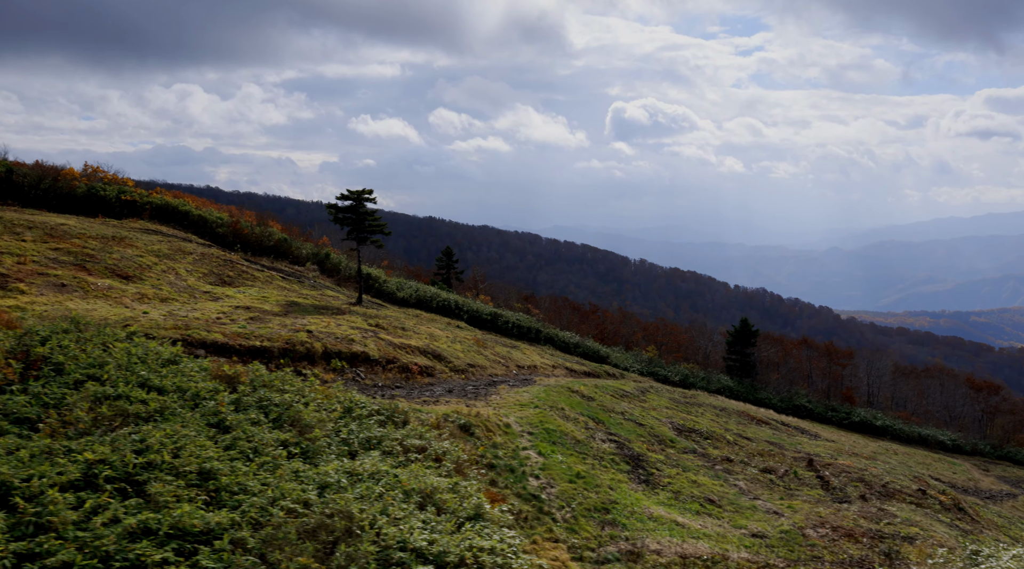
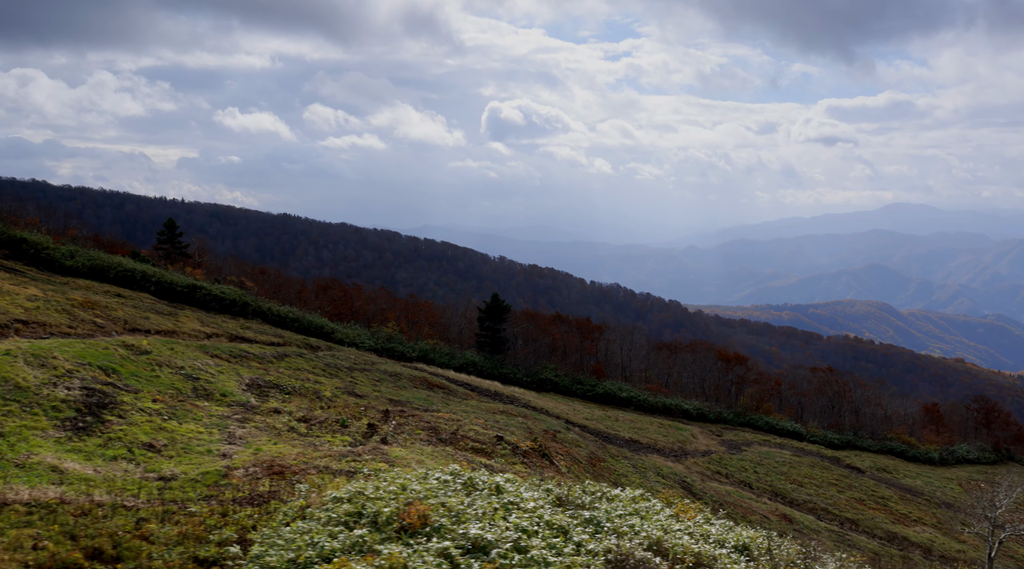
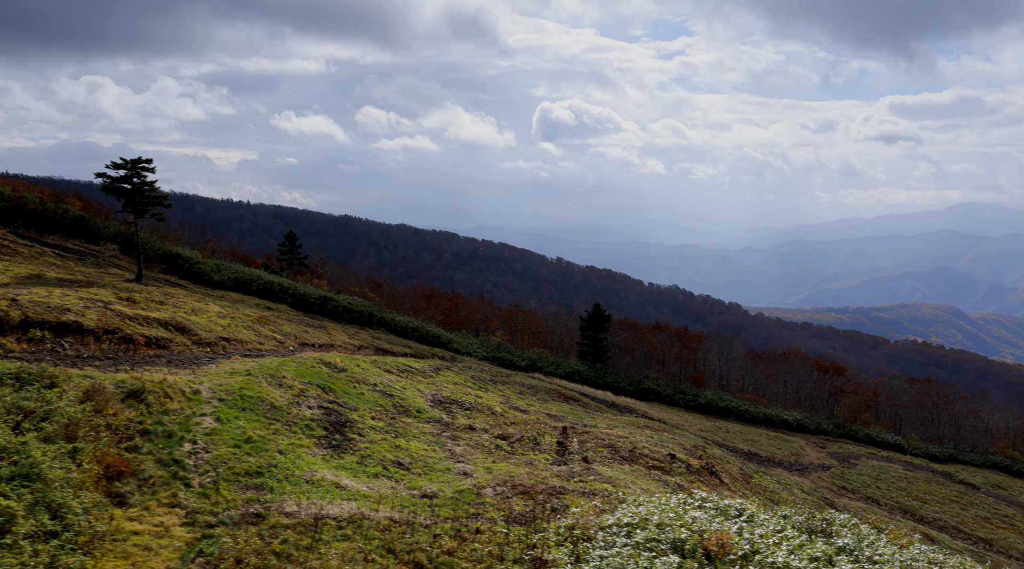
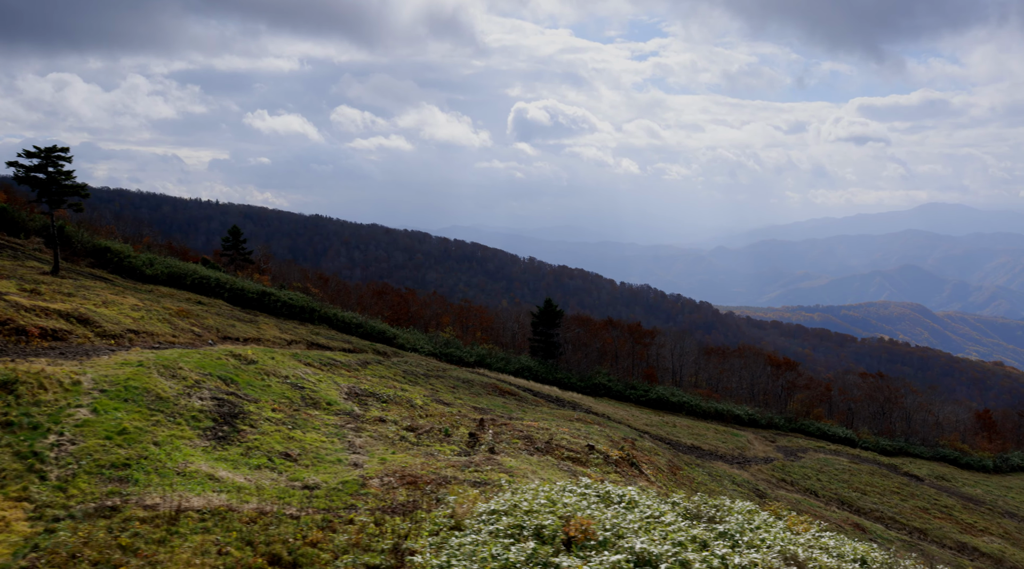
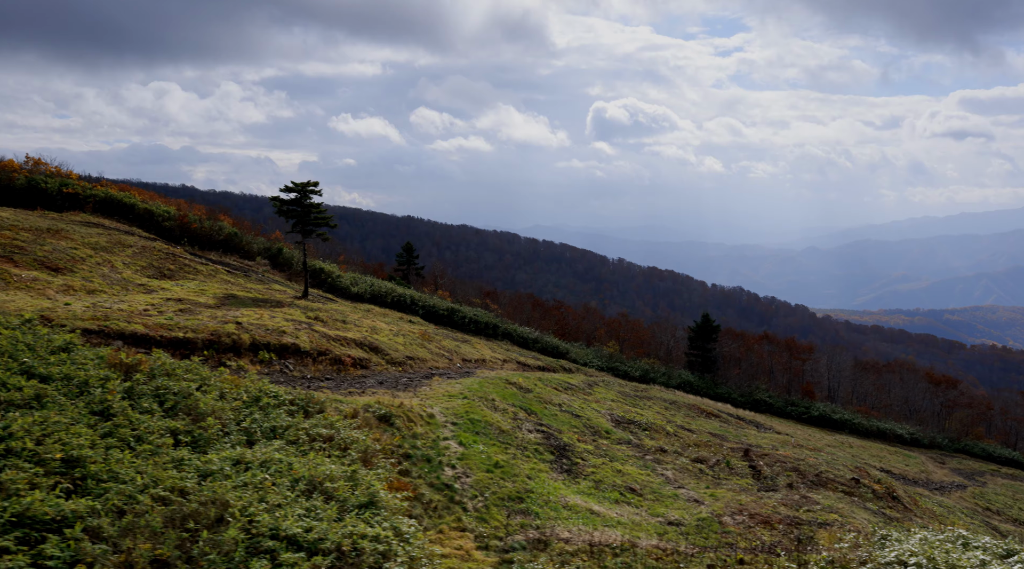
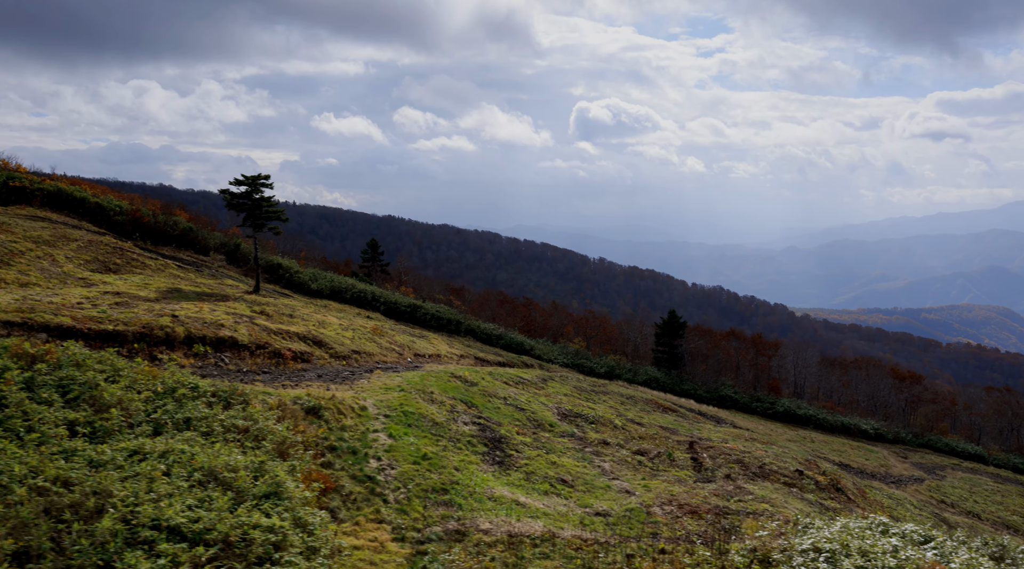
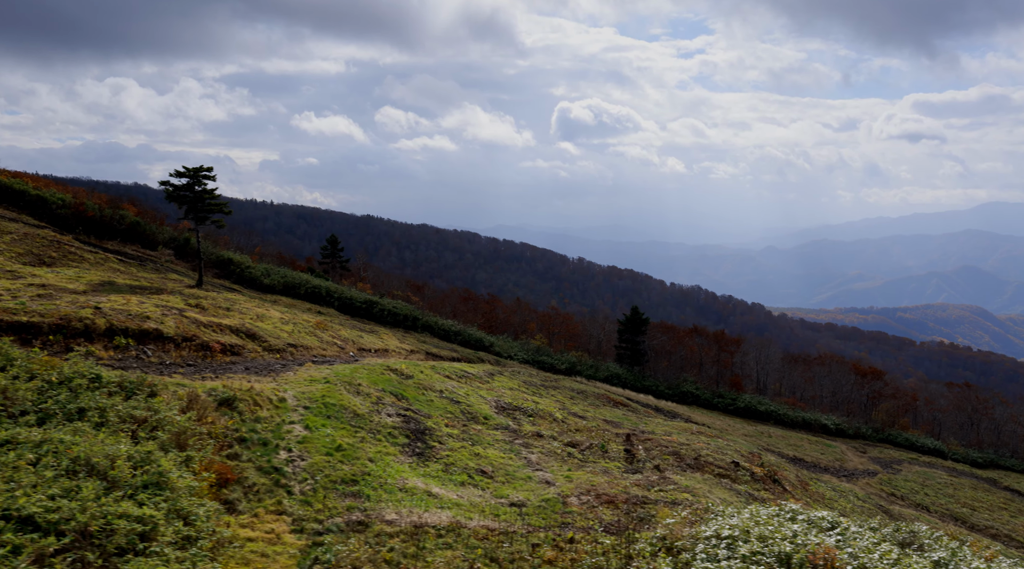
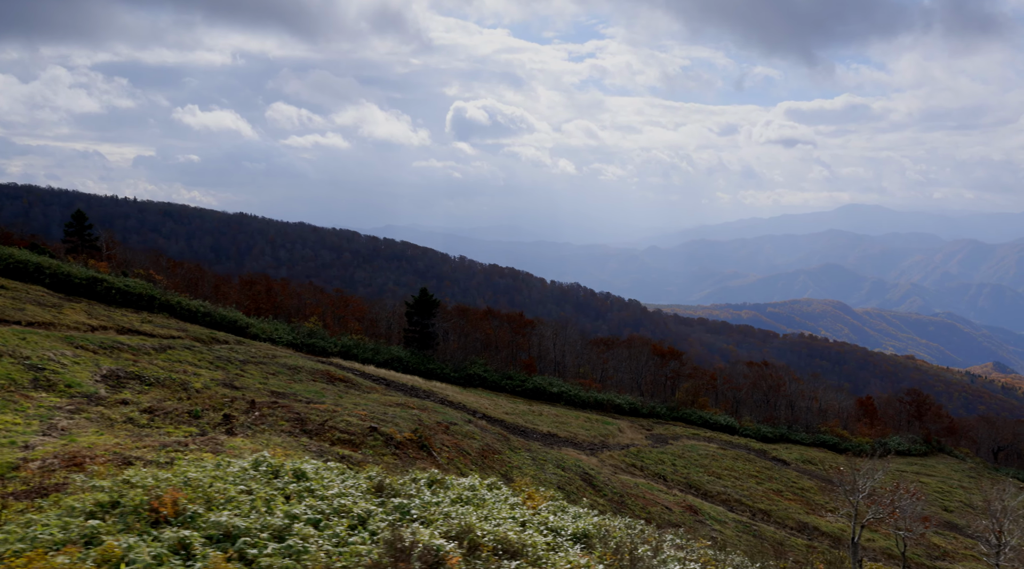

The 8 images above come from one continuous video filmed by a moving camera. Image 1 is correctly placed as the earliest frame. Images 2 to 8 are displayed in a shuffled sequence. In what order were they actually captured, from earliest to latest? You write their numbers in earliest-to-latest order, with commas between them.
5, 6, 7, 3, 4, 2, 8
